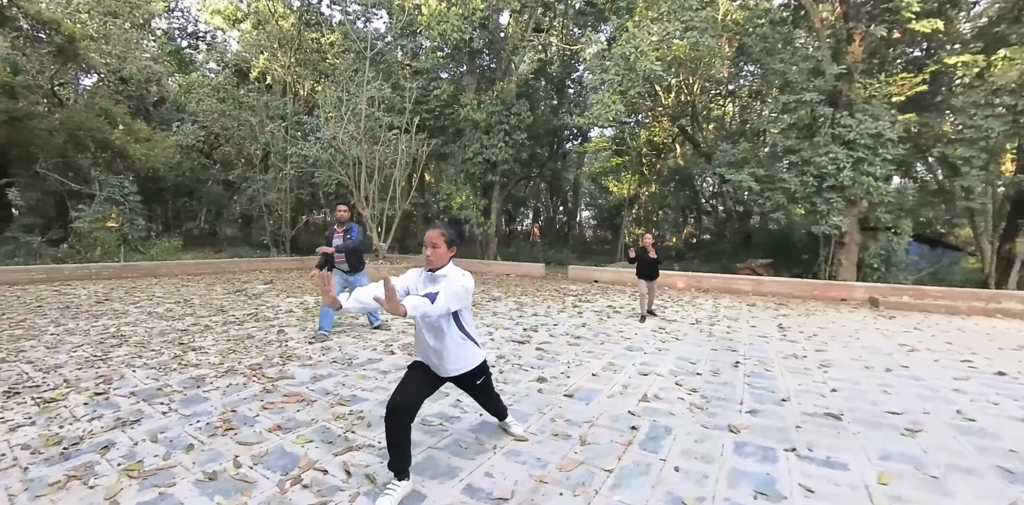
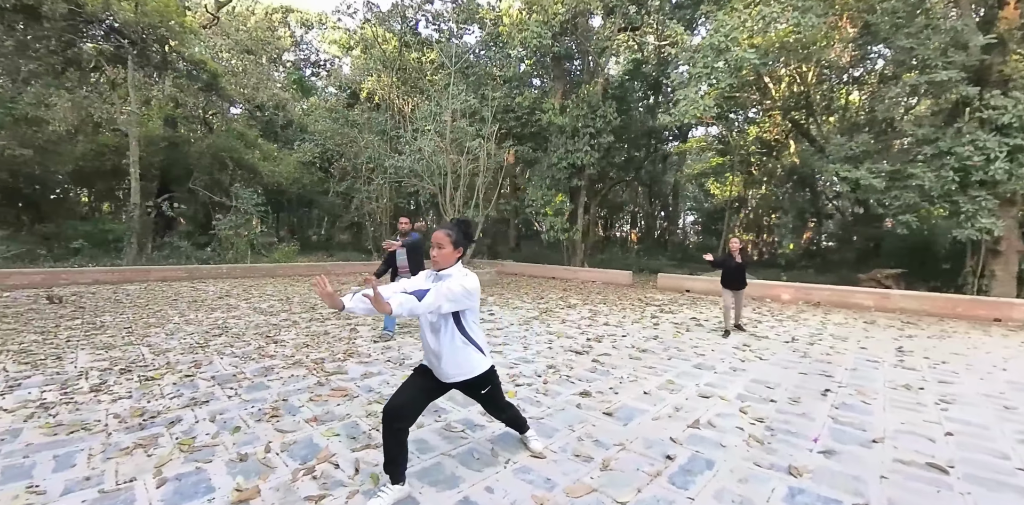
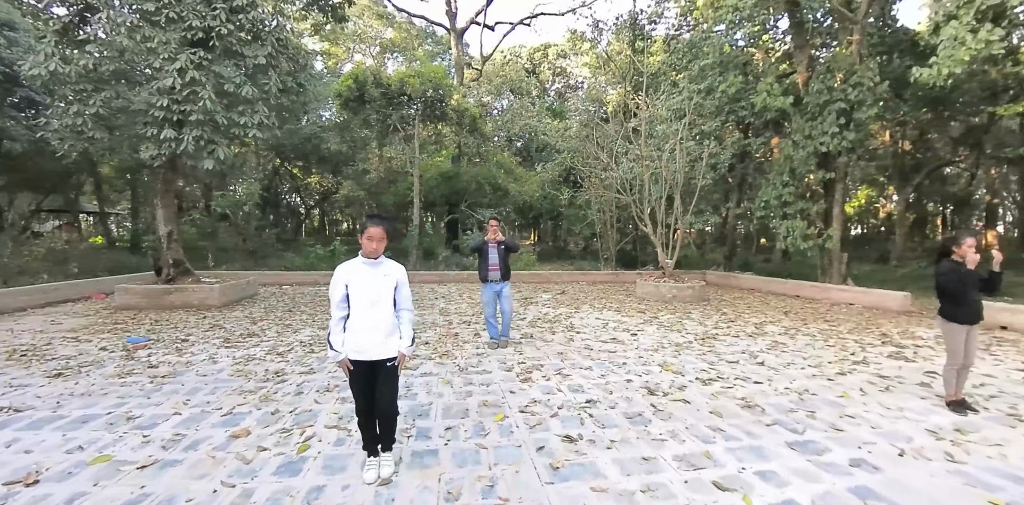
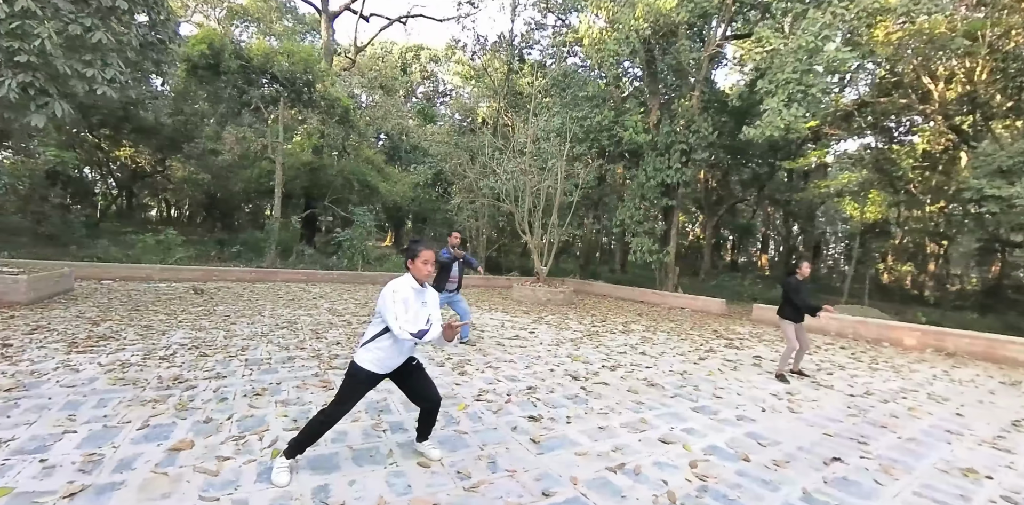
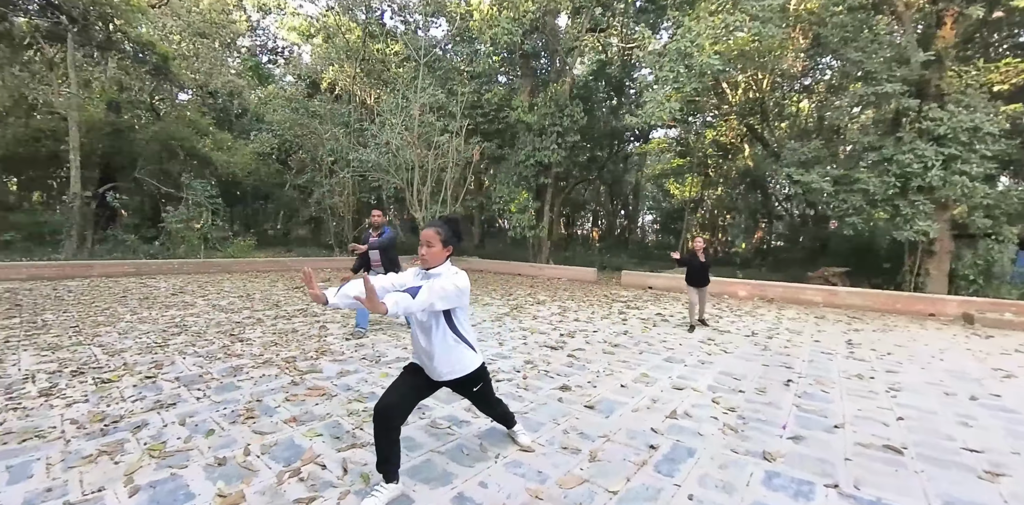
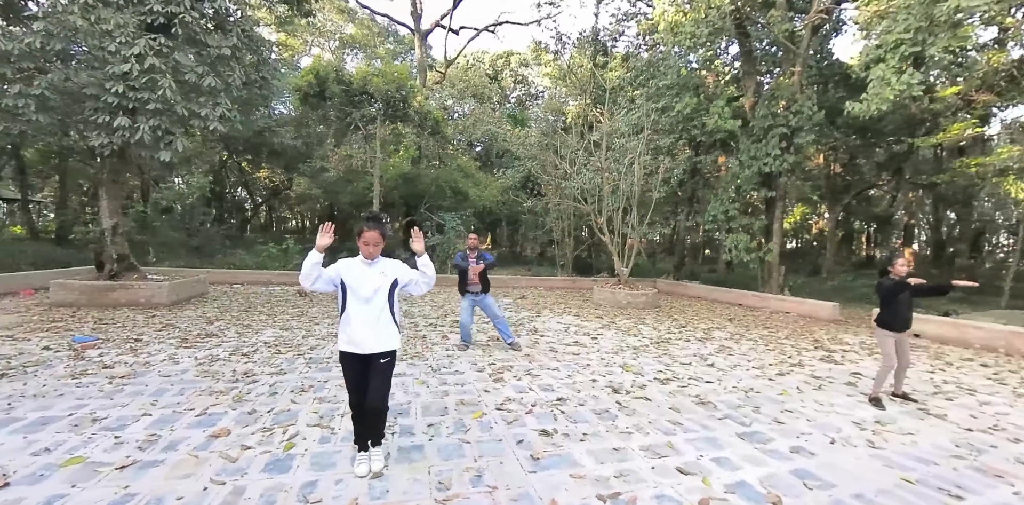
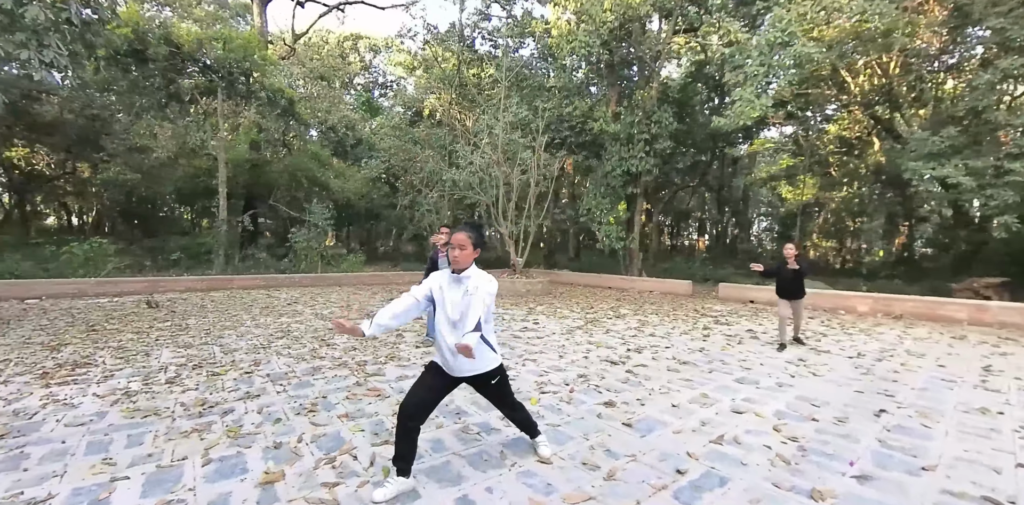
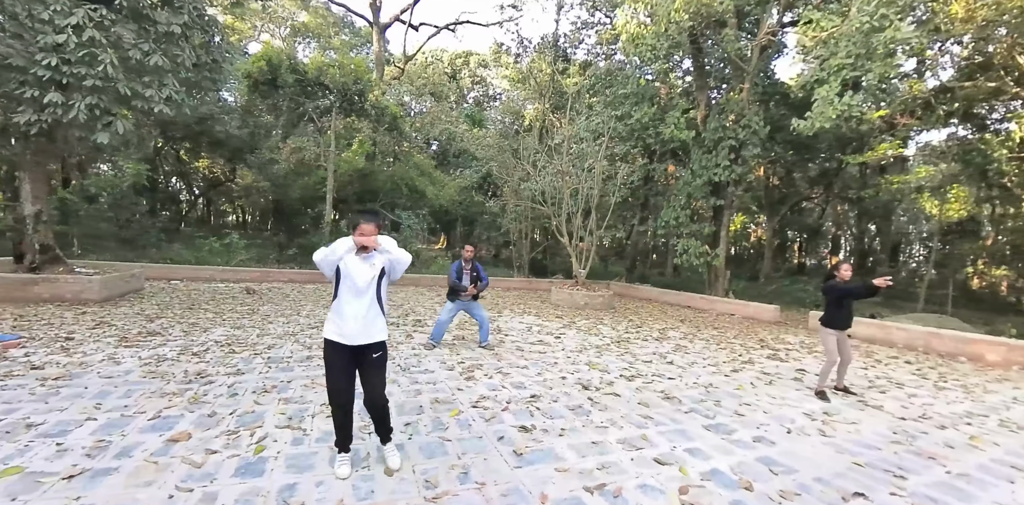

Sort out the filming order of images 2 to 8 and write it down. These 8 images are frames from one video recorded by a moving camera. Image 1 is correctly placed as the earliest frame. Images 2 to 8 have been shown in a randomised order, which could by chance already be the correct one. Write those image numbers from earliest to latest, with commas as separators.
5, 2, 7, 4, 8, 6, 3
